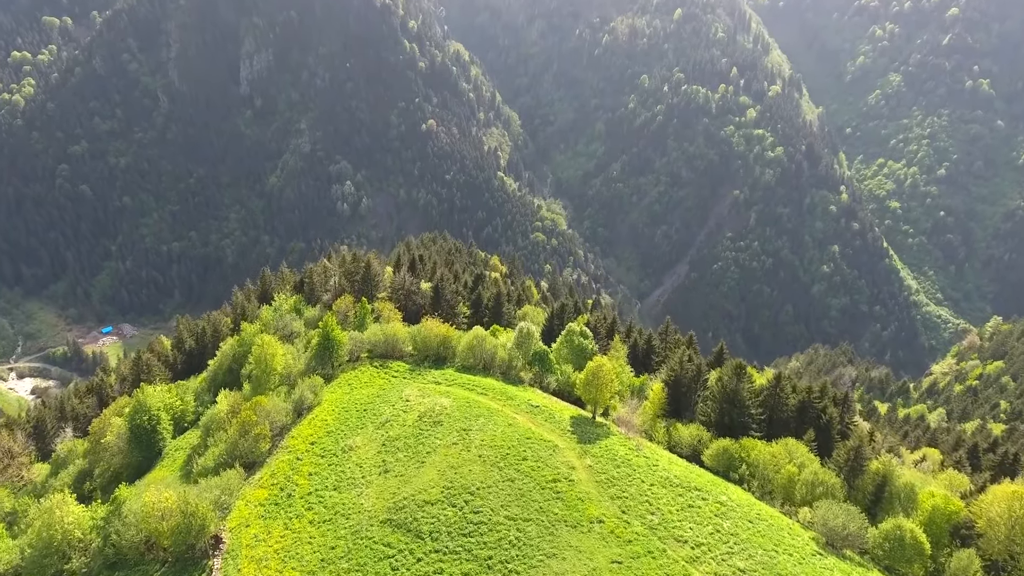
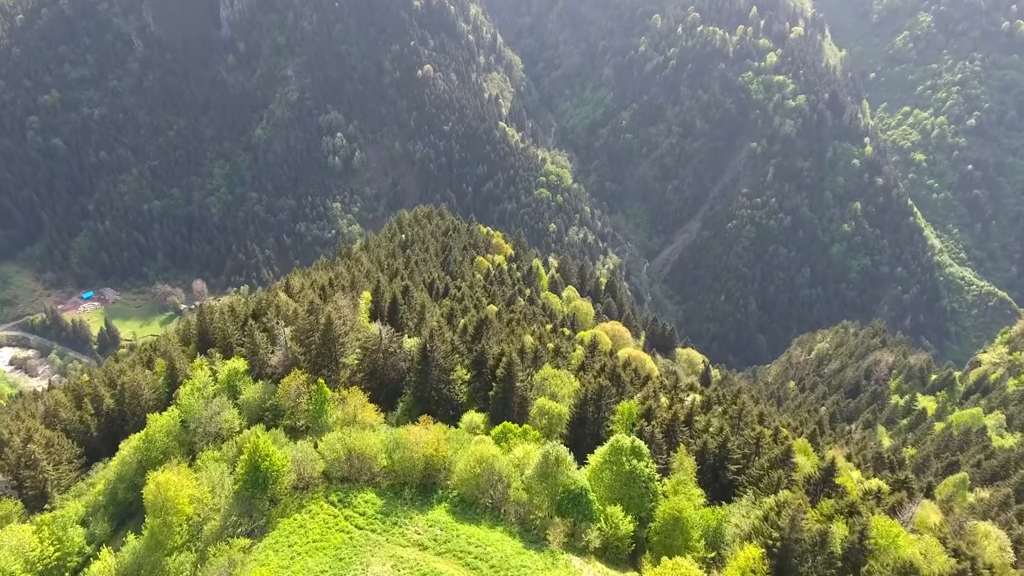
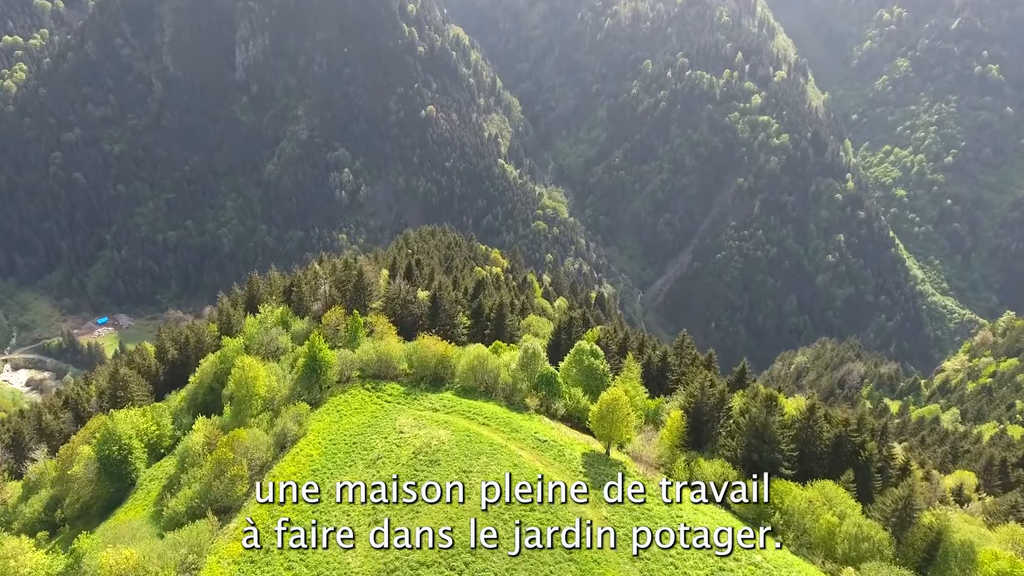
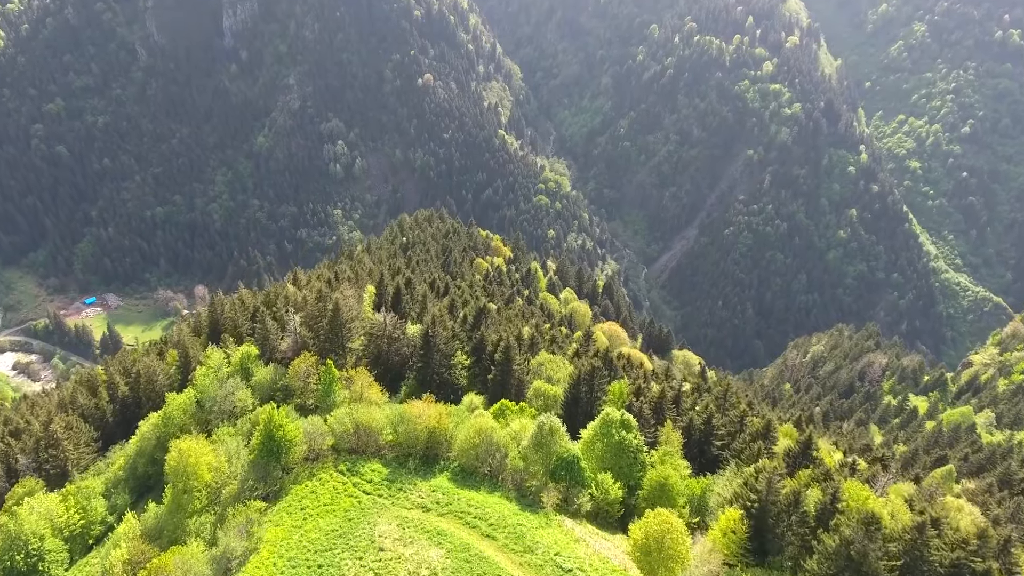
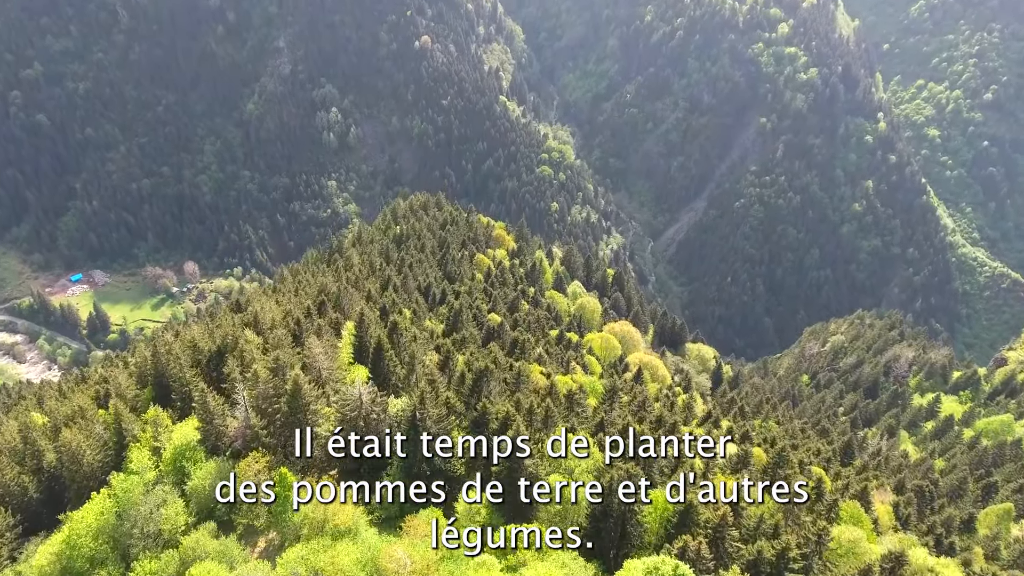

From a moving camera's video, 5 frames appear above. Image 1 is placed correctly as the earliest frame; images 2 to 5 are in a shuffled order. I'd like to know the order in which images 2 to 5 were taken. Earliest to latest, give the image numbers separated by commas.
3, 4, 2, 5
